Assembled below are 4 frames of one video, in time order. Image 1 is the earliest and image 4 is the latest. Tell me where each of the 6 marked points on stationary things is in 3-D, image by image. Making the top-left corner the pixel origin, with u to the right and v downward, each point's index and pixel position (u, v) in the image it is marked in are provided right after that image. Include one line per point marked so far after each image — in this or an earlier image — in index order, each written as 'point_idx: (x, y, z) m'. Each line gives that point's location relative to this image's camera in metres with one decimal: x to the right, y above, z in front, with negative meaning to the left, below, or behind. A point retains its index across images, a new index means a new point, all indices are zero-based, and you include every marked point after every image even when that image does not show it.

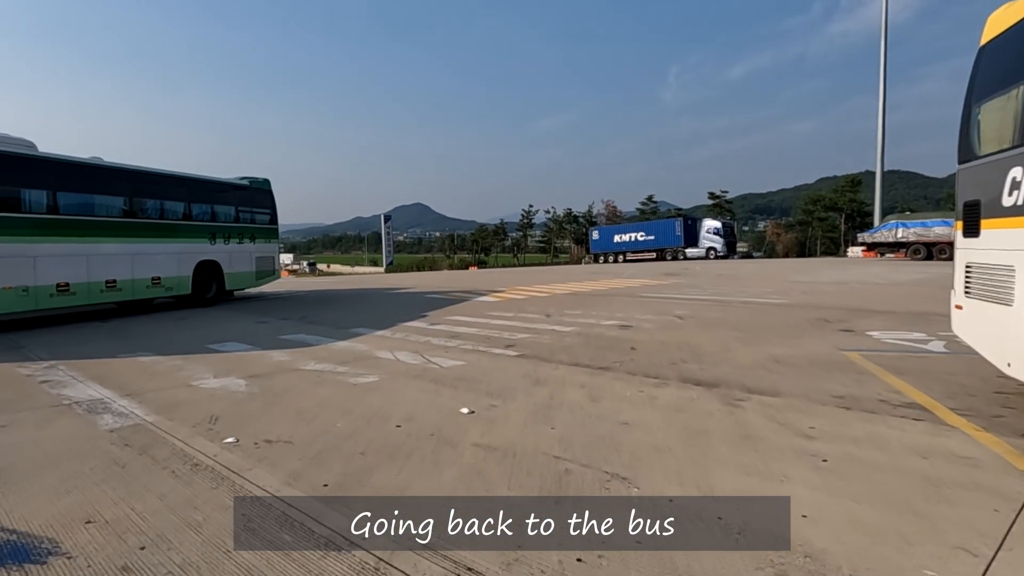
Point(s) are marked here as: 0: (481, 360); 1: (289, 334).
0: (-0.4, -1.0, +8.9) m
1: (-4.0, -0.8, +11.7) m
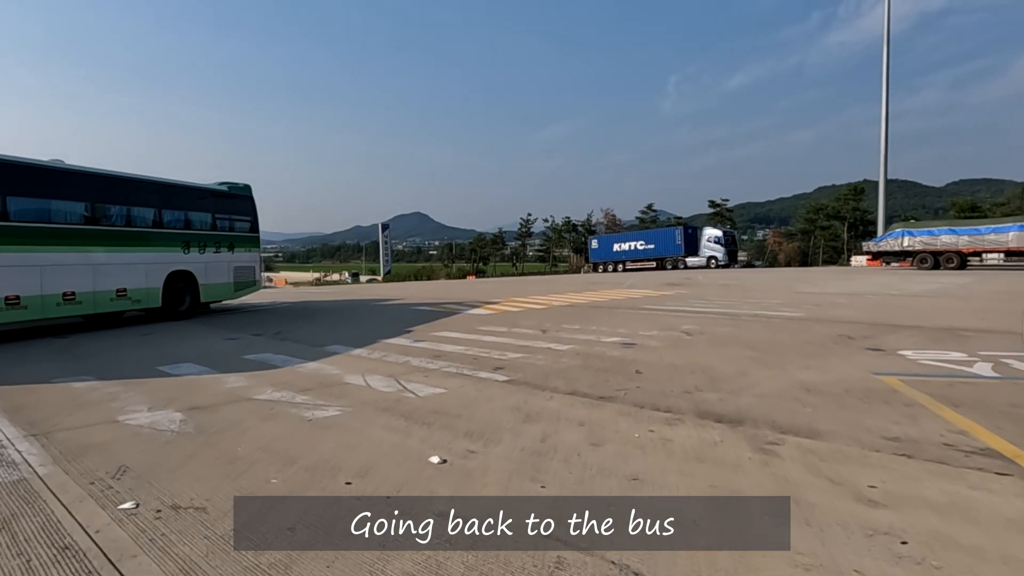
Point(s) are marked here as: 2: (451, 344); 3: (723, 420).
0: (-0.6, -1.2, +7.7) m
1: (-4.1, -1.0, +10.5) m
2: (-1.1, -1.0, +11.5) m
3: (+1.9, -1.2, +6.0) m
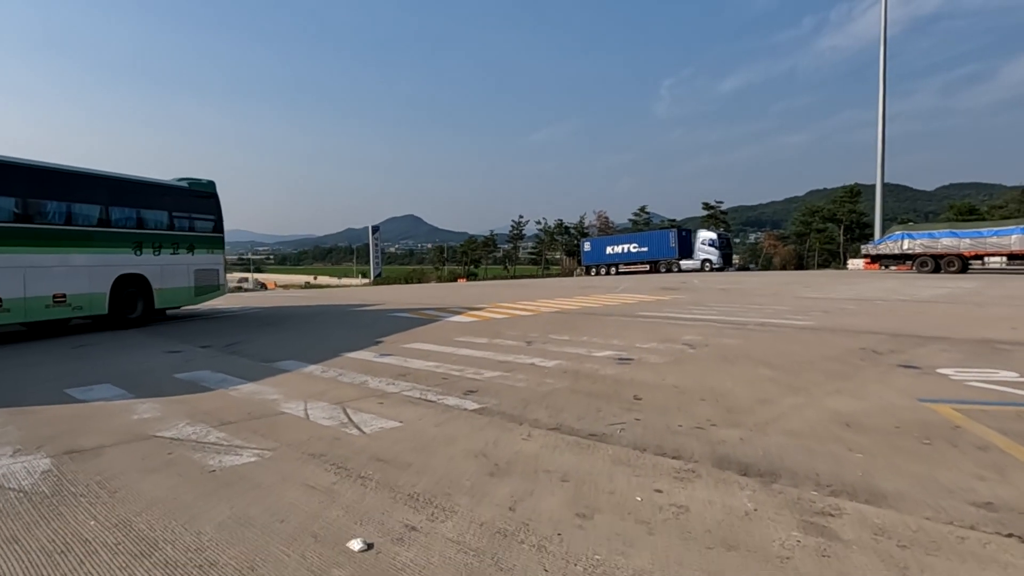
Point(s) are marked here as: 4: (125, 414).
0: (-0.8, -1.2, +6.3) m
1: (-4.4, -1.1, +9.1) m
2: (-1.4, -1.1, +10.0) m
3: (+1.6, -1.3, +4.5) m
4: (-3.9, -1.3, +6.6) m
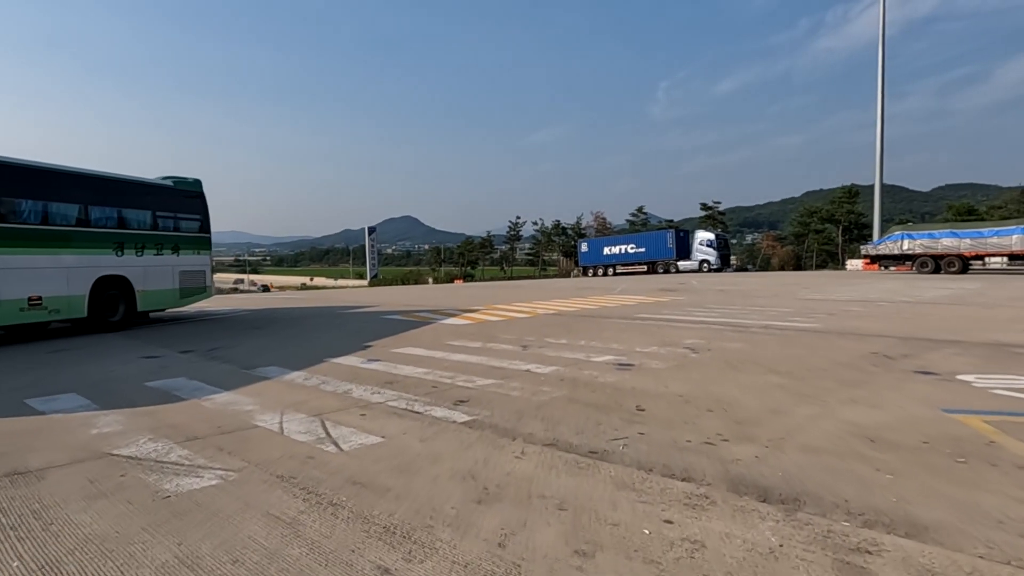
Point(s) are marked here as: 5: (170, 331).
0: (-0.9, -1.3, +5.8) m
1: (-4.5, -1.2, +8.5) m
2: (-1.5, -1.1, +9.5) m
3: (+1.6, -1.3, +4.0) m
4: (-3.9, -1.3, +6.1) m
5: (-7.4, -0.9, +14.3) m
